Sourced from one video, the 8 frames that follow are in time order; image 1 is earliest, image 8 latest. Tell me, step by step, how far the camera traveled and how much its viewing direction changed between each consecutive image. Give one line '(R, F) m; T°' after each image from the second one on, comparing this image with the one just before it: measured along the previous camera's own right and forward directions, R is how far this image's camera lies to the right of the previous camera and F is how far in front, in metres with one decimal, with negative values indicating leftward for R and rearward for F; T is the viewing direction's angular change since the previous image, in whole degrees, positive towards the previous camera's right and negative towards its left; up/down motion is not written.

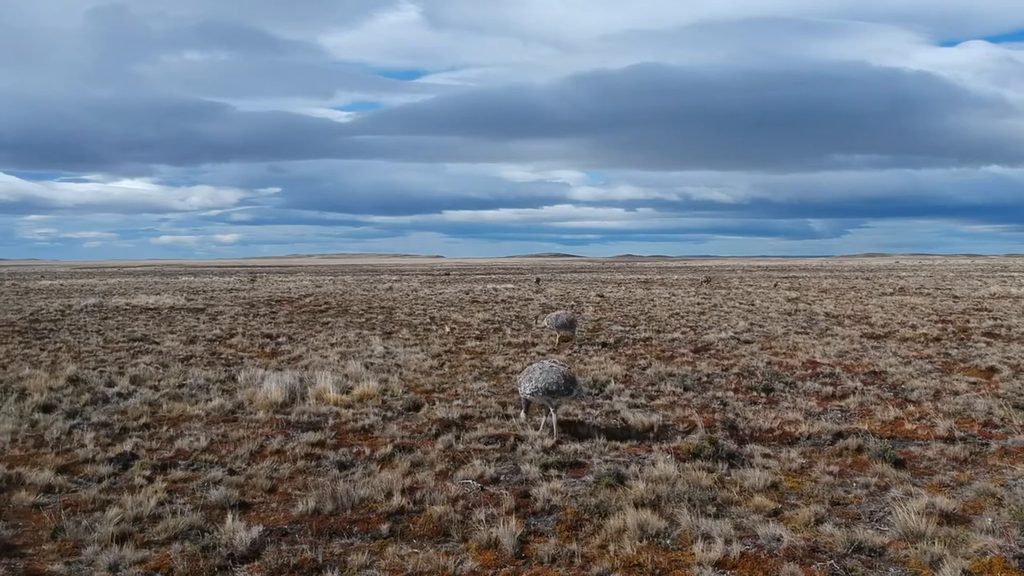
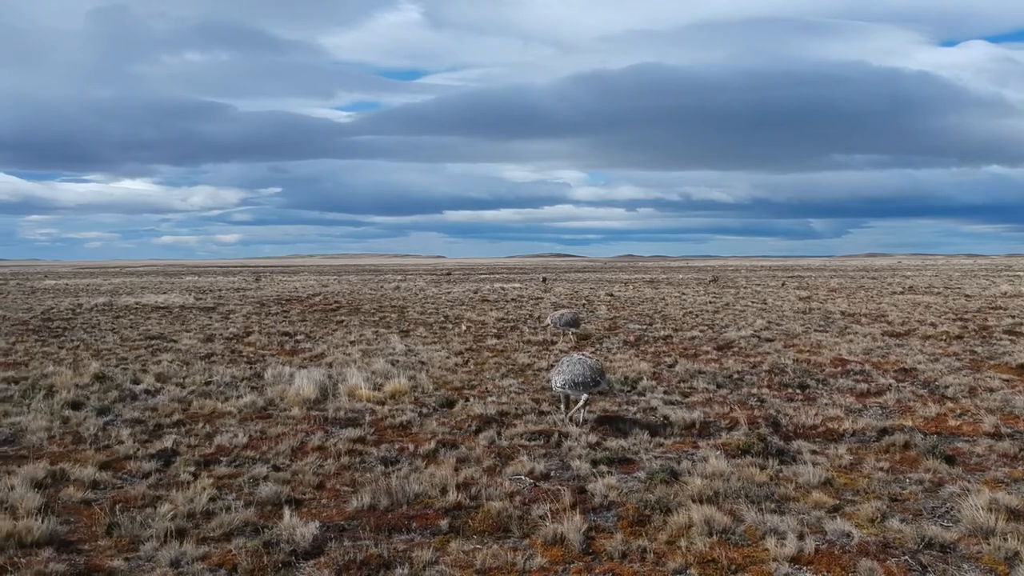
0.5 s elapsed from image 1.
(-0.4, +0.1) m; 0°
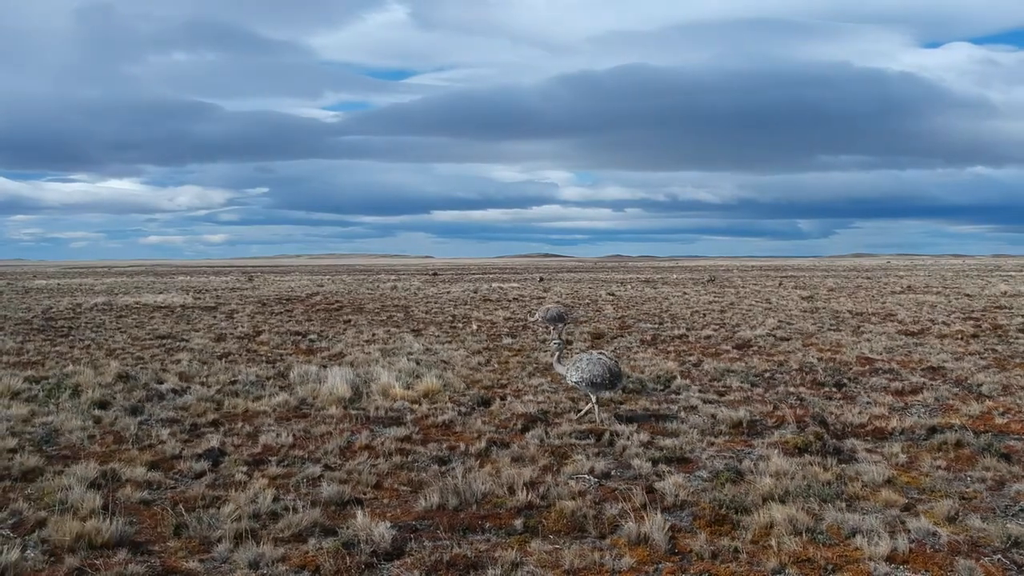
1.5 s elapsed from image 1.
(-0.6, +0.1) m; +1°
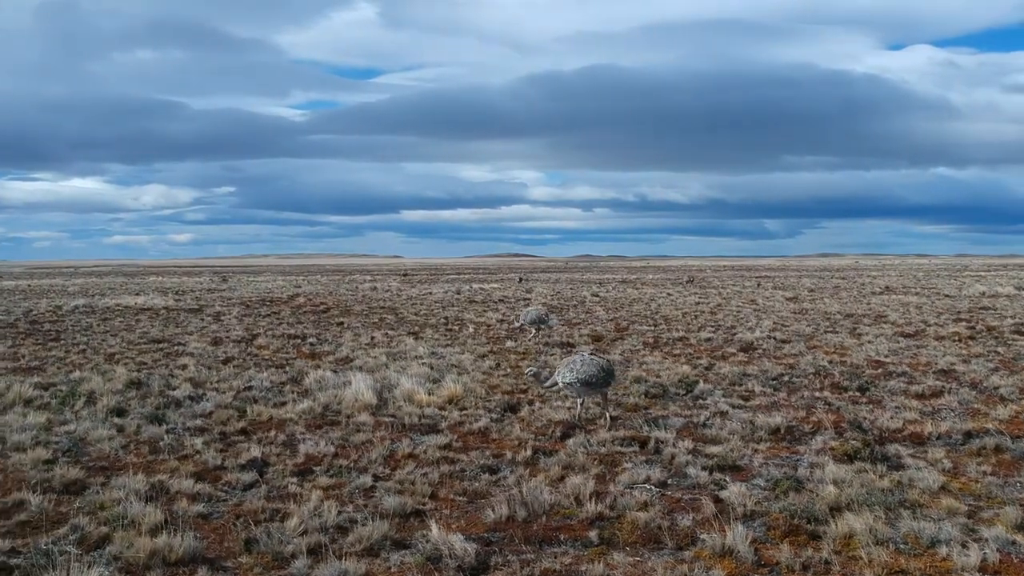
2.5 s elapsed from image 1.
(-0.7, +0.1) m; +2°
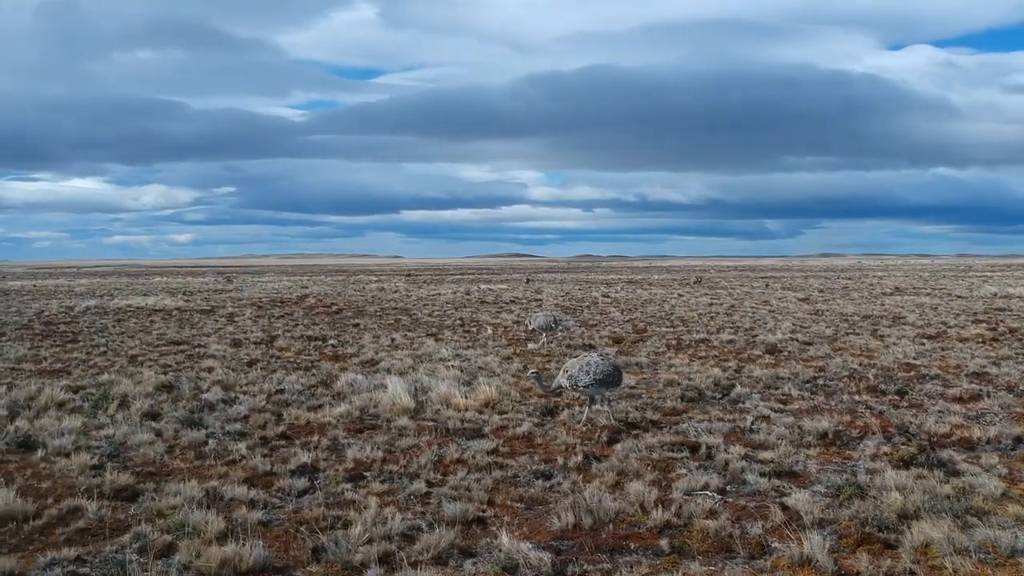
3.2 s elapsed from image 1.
(-0.4, +0.1) m; 0°
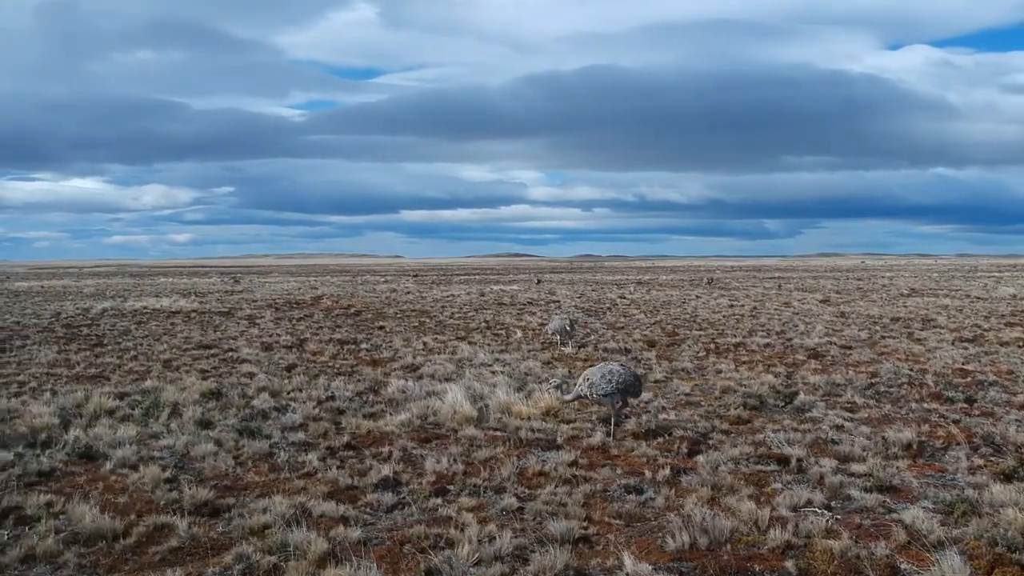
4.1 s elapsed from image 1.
(-0.7, +0.2) m; 0°
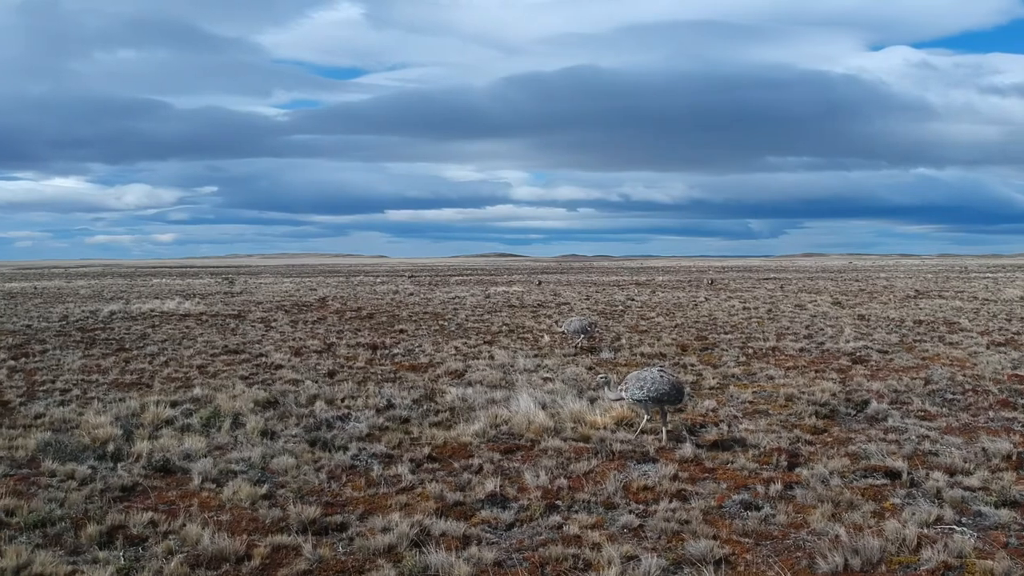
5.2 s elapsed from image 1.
(-1.0, +0.2) m; +1°
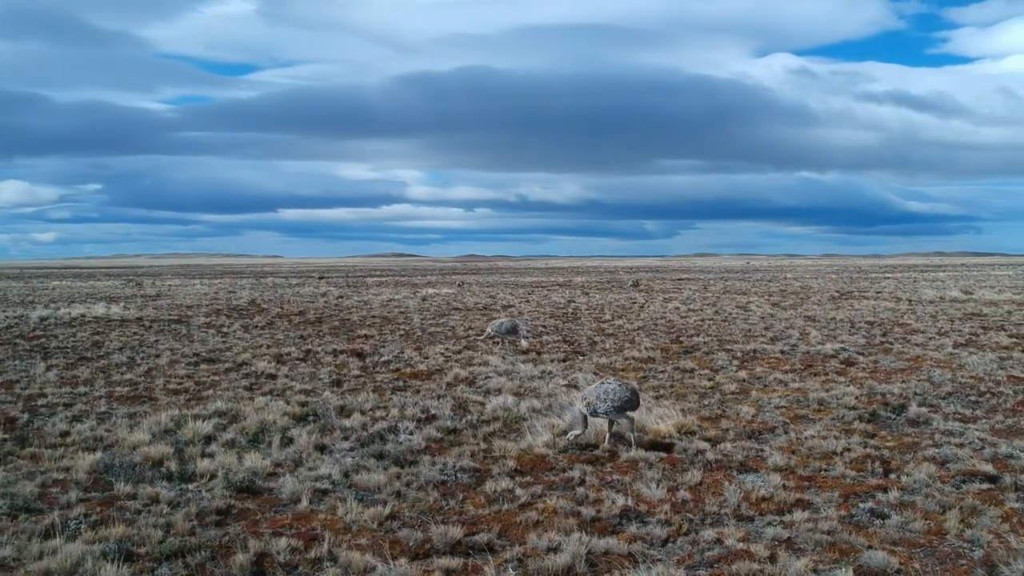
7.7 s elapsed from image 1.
(-1.8, +0.2) m; +6°
